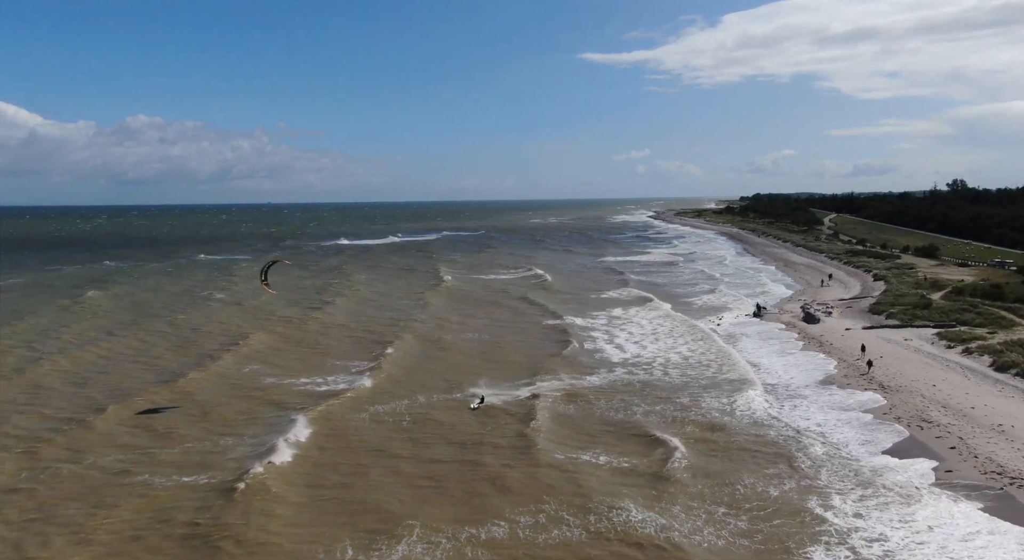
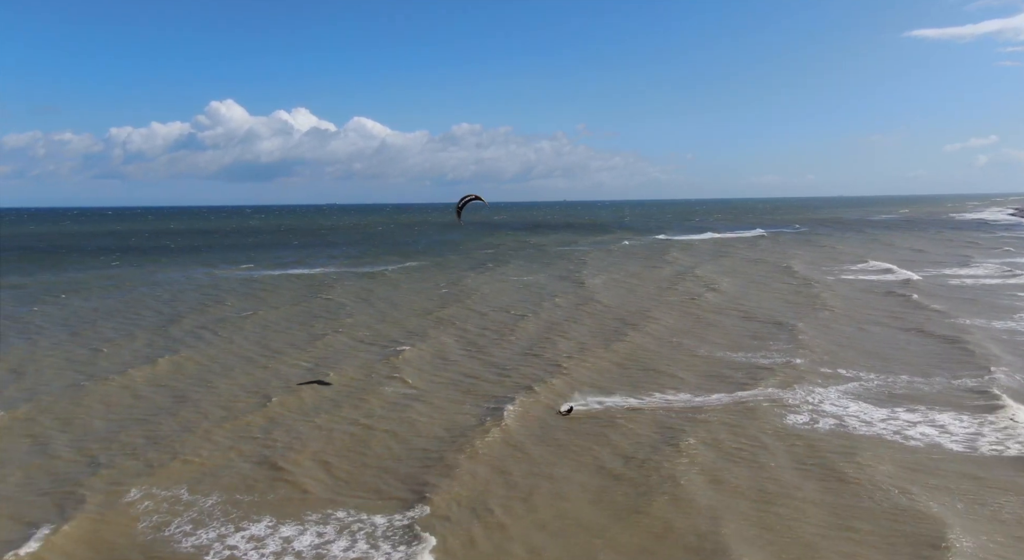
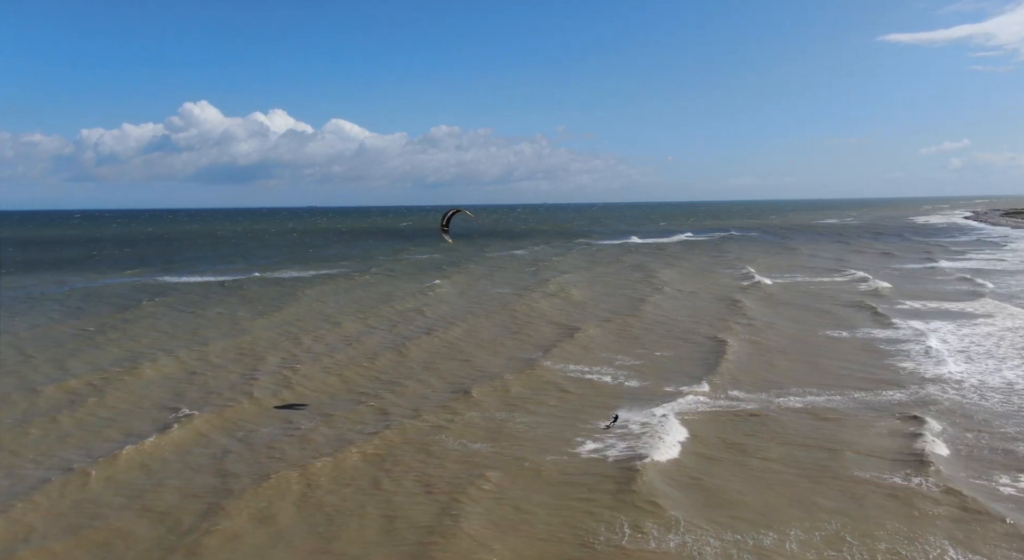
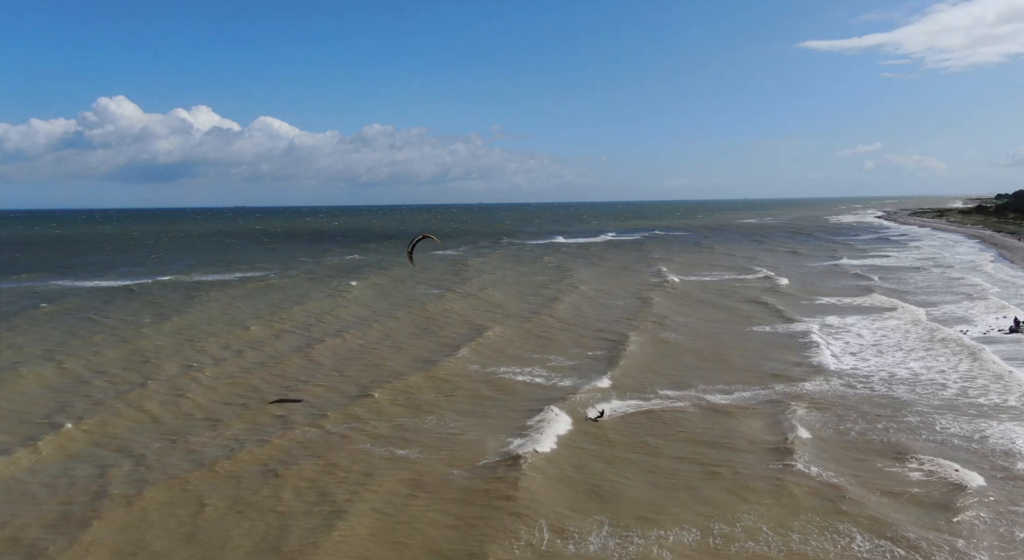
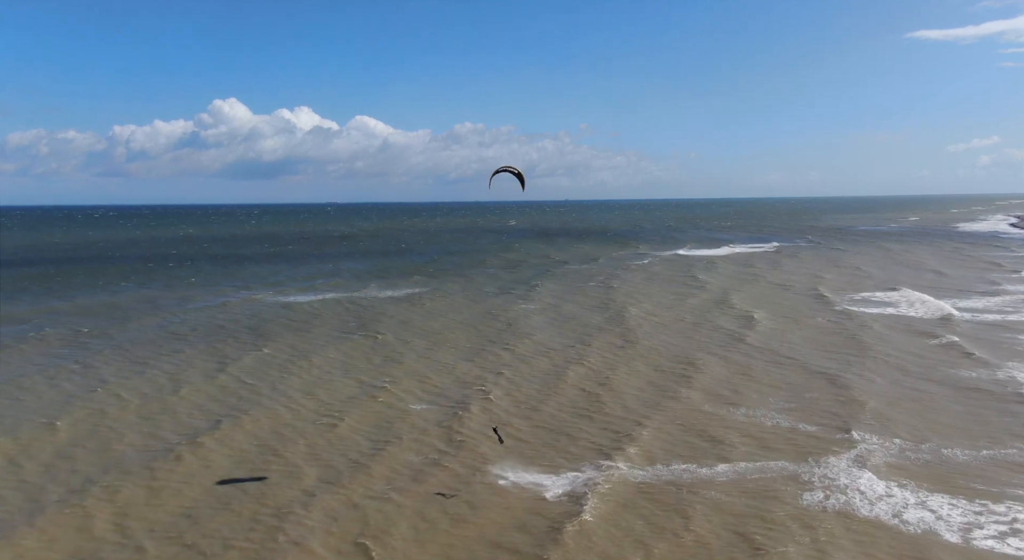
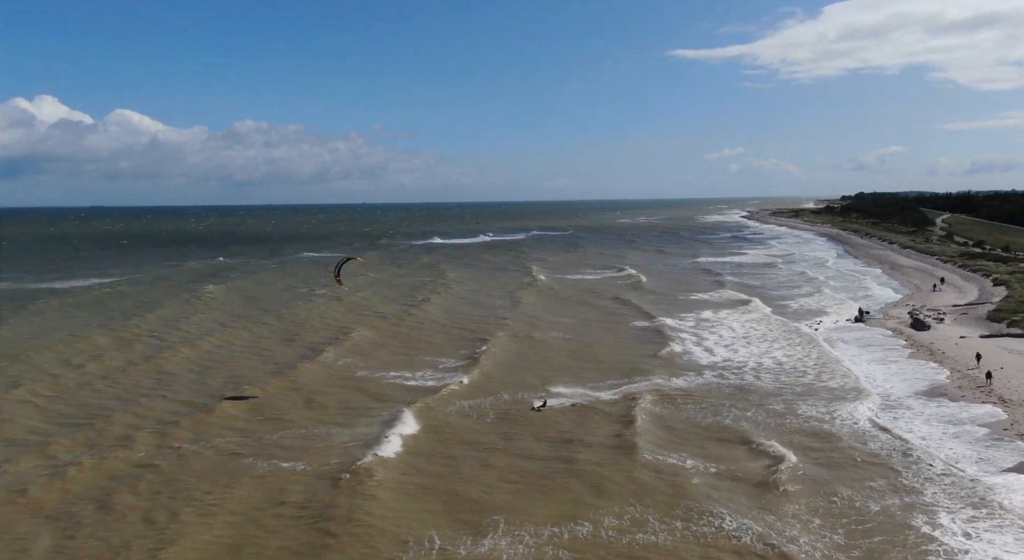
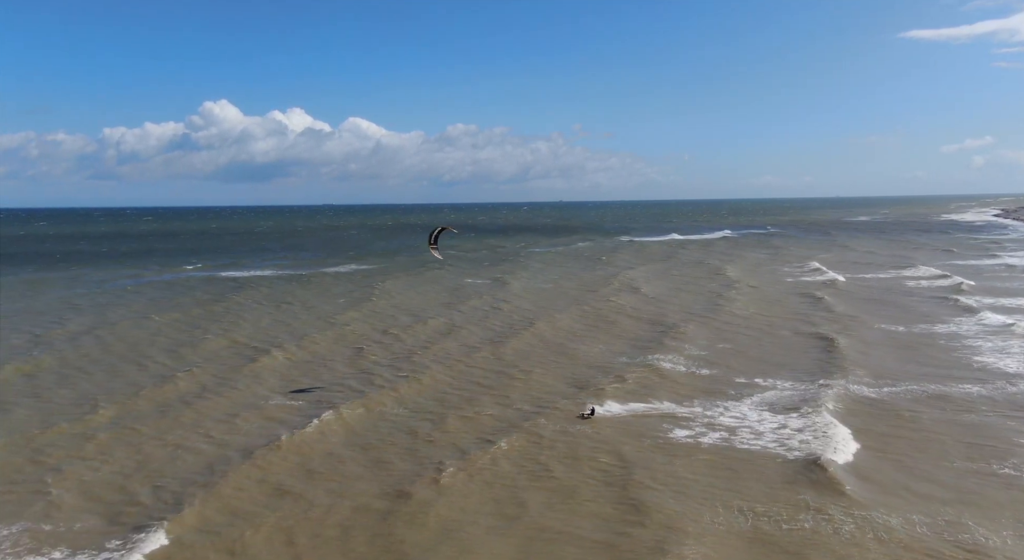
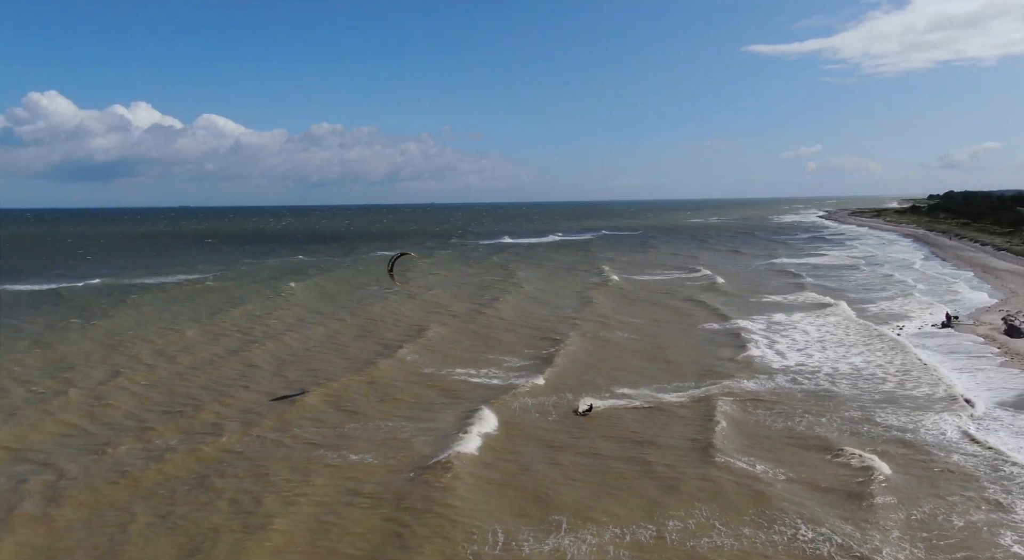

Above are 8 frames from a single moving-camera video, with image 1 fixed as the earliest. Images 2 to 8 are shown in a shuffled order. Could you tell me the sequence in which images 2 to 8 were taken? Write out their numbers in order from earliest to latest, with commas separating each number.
6, 8, 4, 3, 7, 2, 5
